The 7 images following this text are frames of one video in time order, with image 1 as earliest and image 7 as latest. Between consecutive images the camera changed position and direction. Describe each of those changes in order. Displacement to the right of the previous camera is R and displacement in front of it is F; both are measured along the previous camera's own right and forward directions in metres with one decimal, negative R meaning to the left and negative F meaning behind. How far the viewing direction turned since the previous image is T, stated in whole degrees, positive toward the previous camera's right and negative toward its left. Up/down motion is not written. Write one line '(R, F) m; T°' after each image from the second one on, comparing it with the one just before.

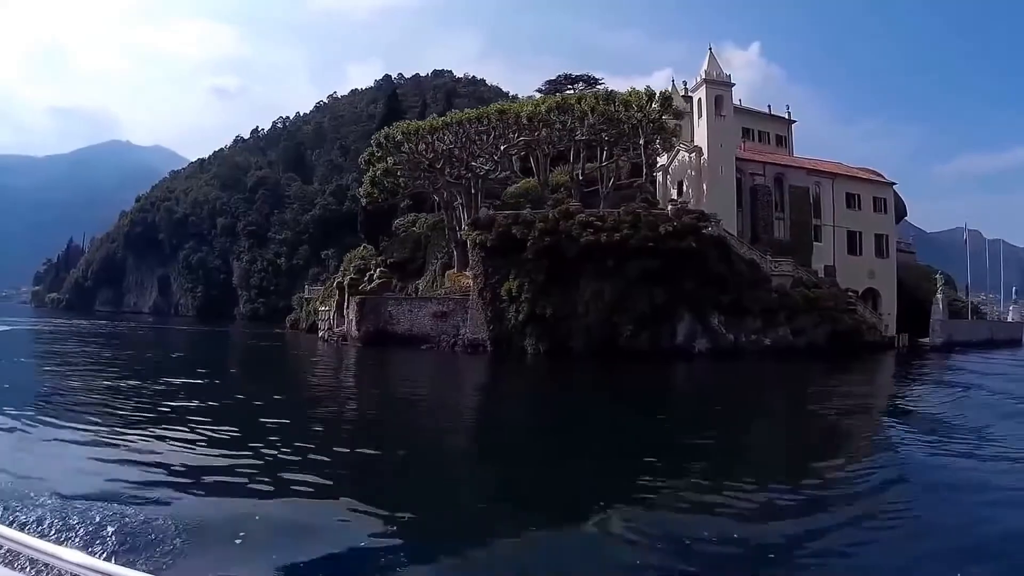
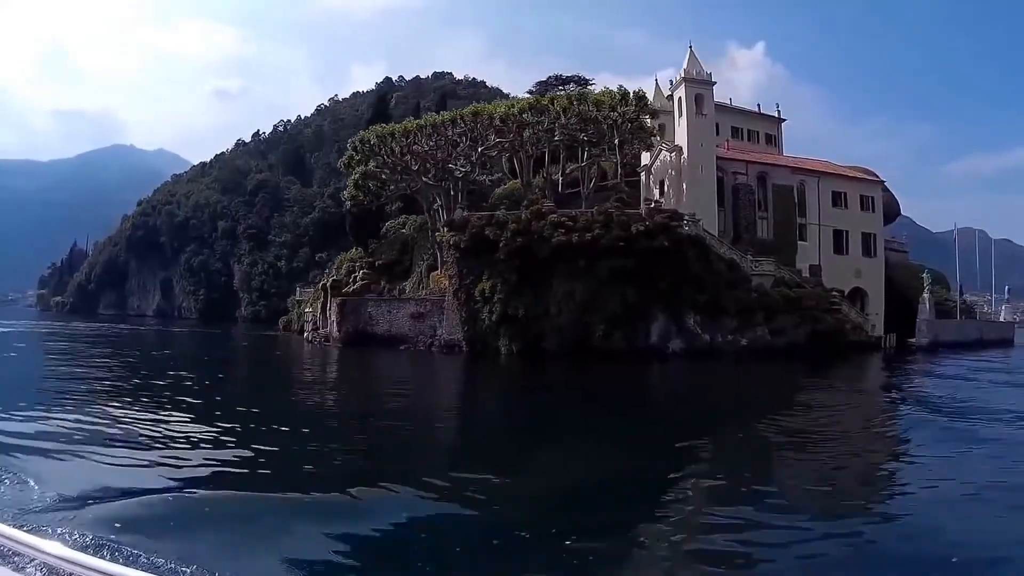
(+1.9, 0.0) m; -1°
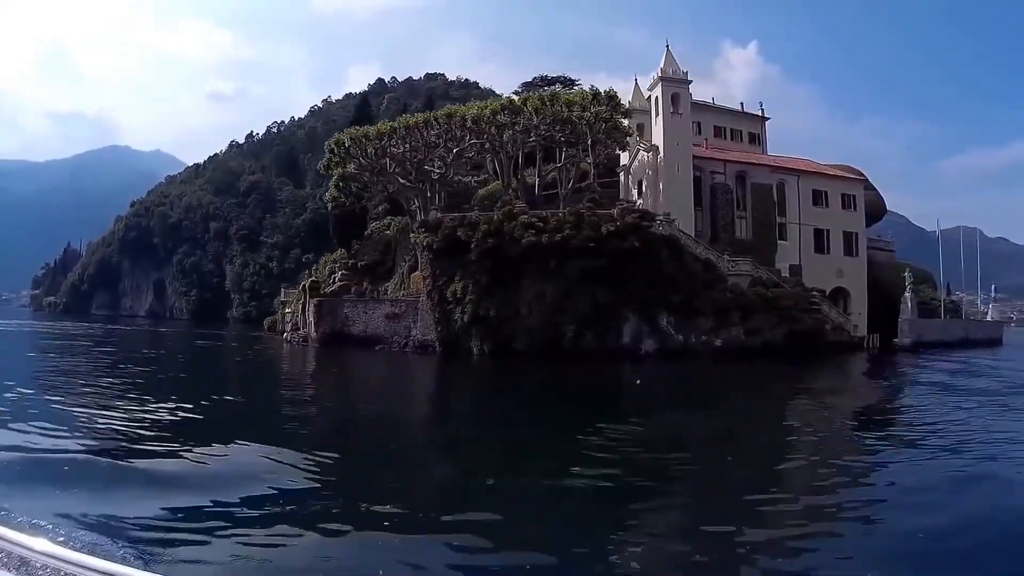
(+1.5, 0.0) m; -1°
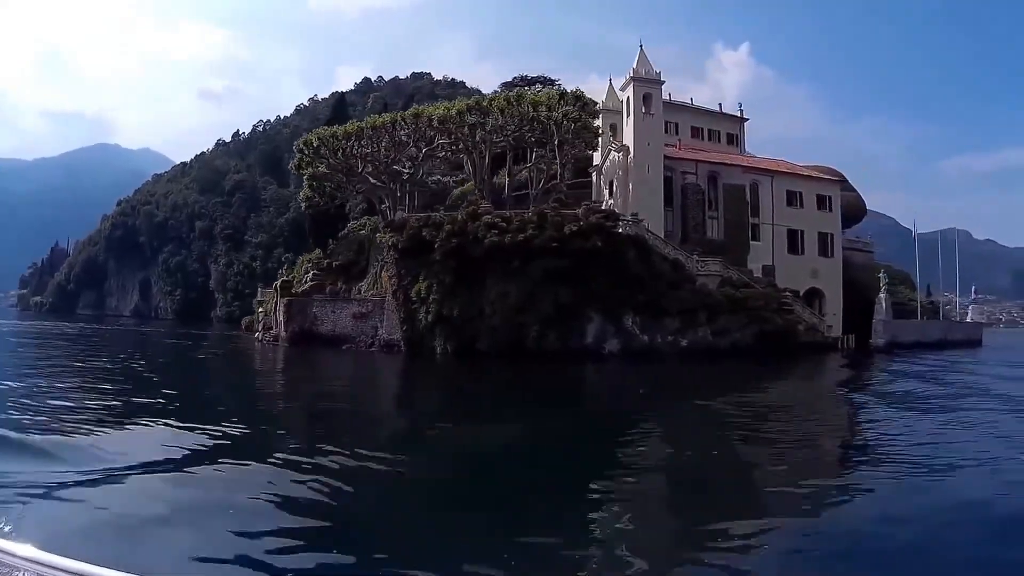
(+1.6, +0.1) m; 0°
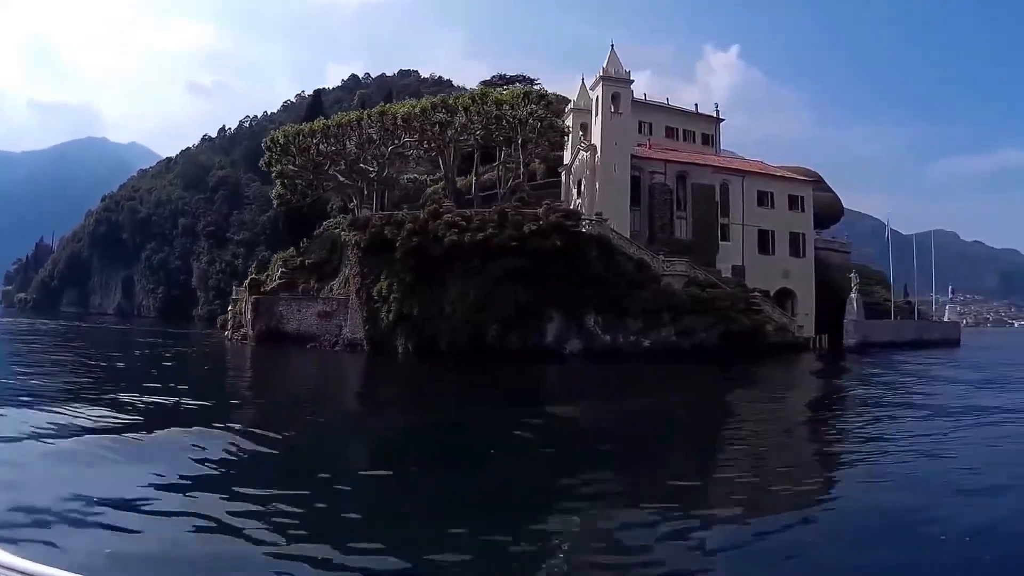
(+1.7, 0.0) m; 0°
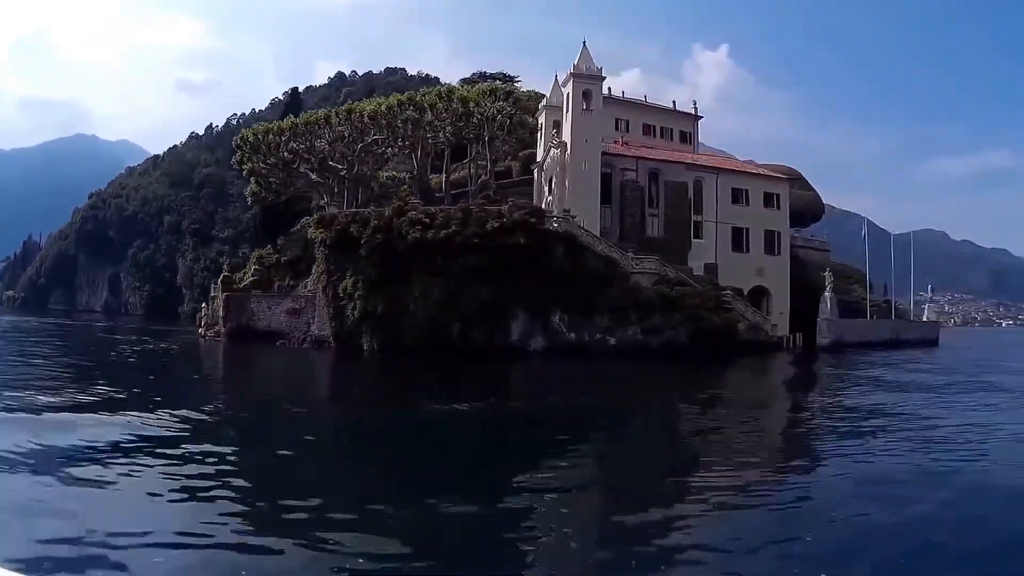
(+1.6, 0.0) m; 0°
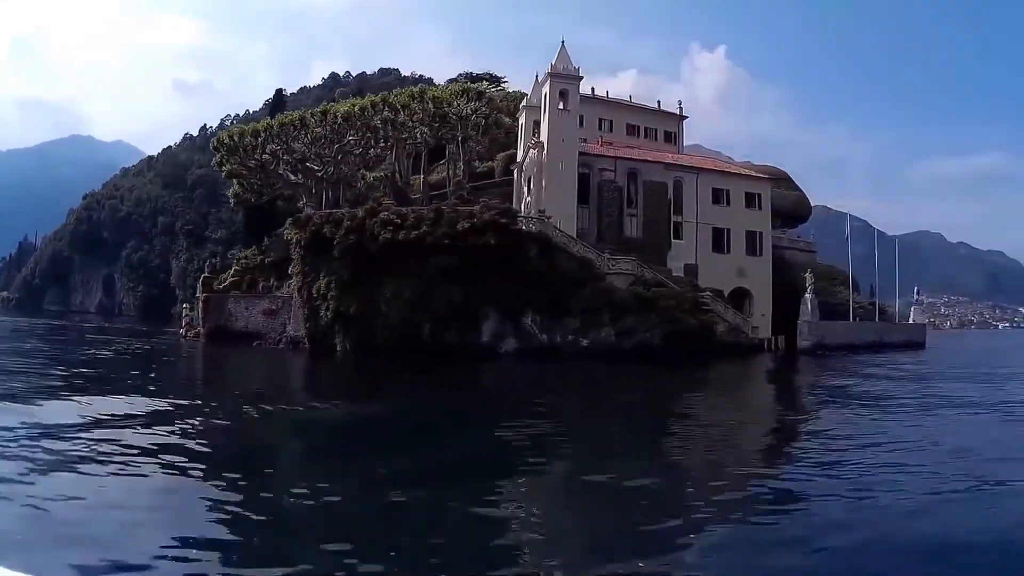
(+1.5, 0.0) m; -1°
